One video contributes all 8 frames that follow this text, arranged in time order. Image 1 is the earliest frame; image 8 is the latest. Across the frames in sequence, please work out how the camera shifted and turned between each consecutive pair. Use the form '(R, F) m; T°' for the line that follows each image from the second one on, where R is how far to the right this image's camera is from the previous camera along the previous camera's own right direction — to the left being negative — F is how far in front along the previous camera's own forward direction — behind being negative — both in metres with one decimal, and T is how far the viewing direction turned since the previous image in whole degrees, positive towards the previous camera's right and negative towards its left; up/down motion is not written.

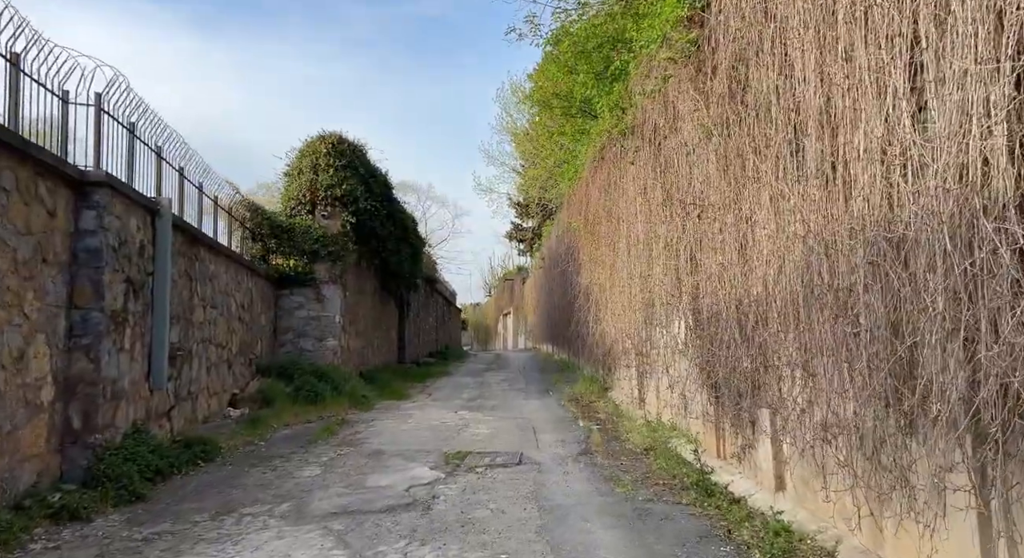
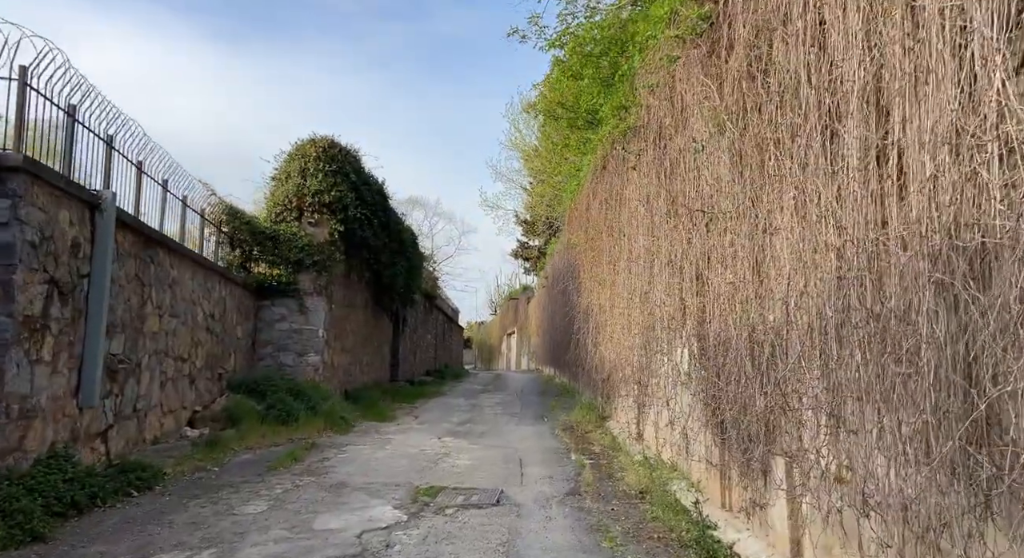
(+0.2, +0.7) m; -1°
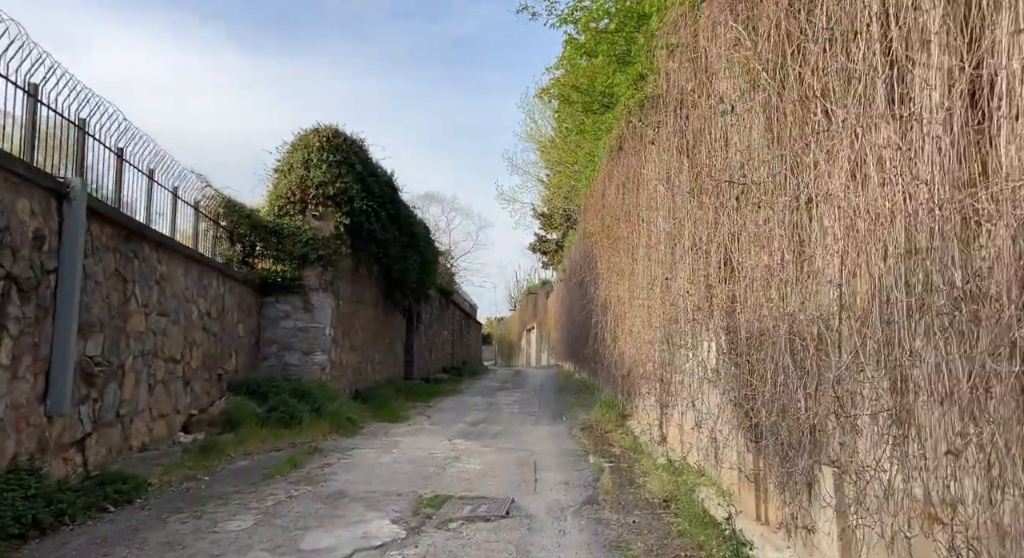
(+0.1, +0.5) m; -2°
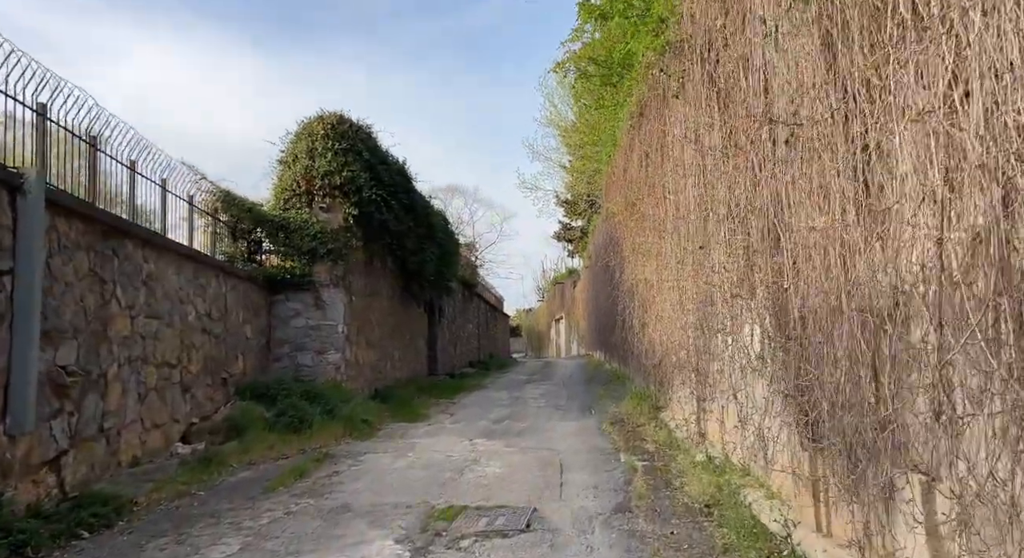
(+0.1, +0.6) m; -2°
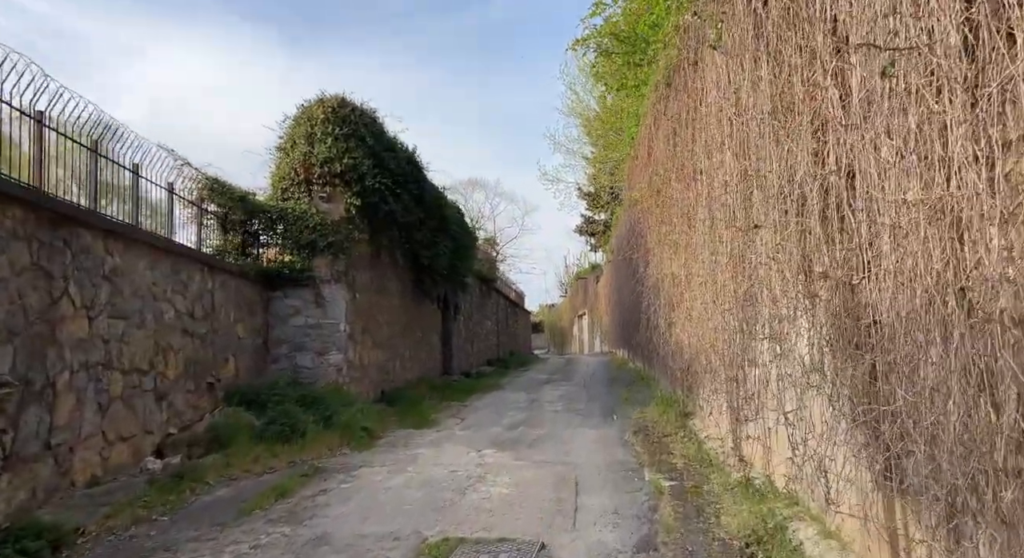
(+0.1, +0.7) m; -2°
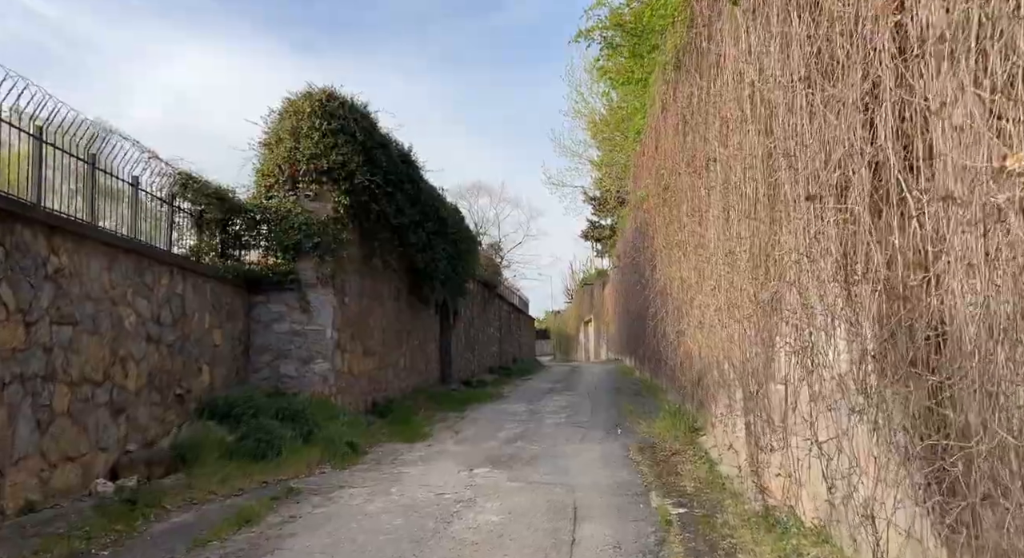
(+0.1, +0.6) m; -1°
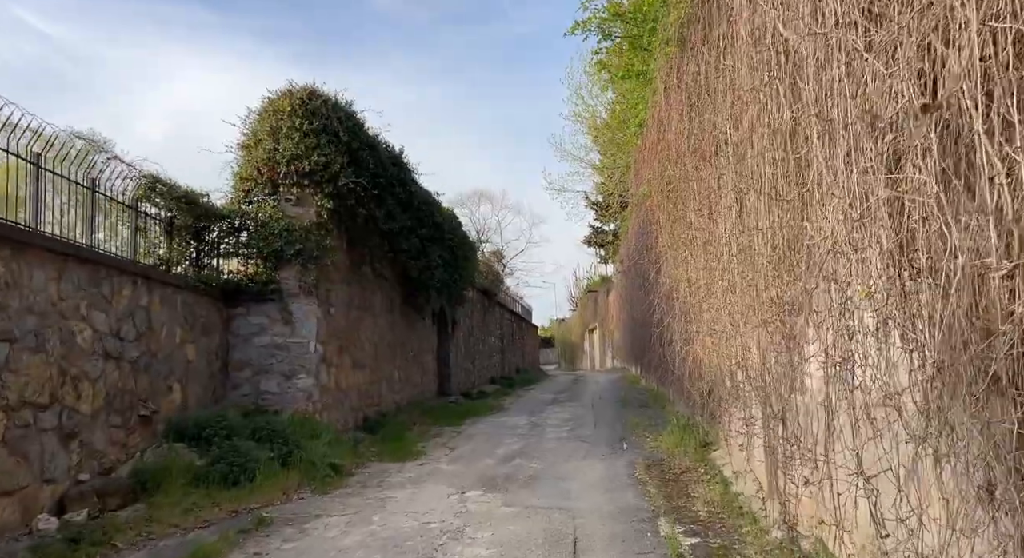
(+0.1, +0.5) m; 0°
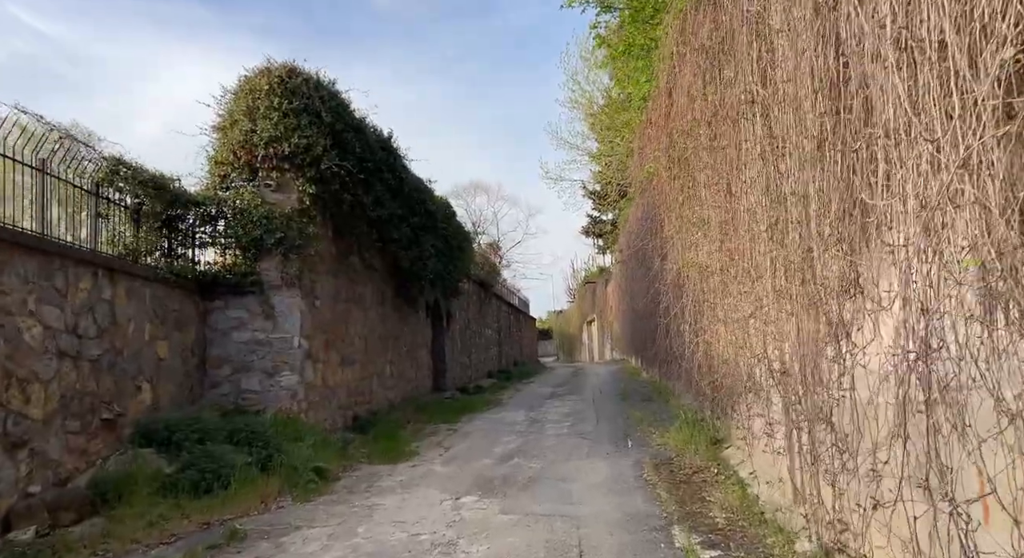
(0.0, +0.5) m; 0°
